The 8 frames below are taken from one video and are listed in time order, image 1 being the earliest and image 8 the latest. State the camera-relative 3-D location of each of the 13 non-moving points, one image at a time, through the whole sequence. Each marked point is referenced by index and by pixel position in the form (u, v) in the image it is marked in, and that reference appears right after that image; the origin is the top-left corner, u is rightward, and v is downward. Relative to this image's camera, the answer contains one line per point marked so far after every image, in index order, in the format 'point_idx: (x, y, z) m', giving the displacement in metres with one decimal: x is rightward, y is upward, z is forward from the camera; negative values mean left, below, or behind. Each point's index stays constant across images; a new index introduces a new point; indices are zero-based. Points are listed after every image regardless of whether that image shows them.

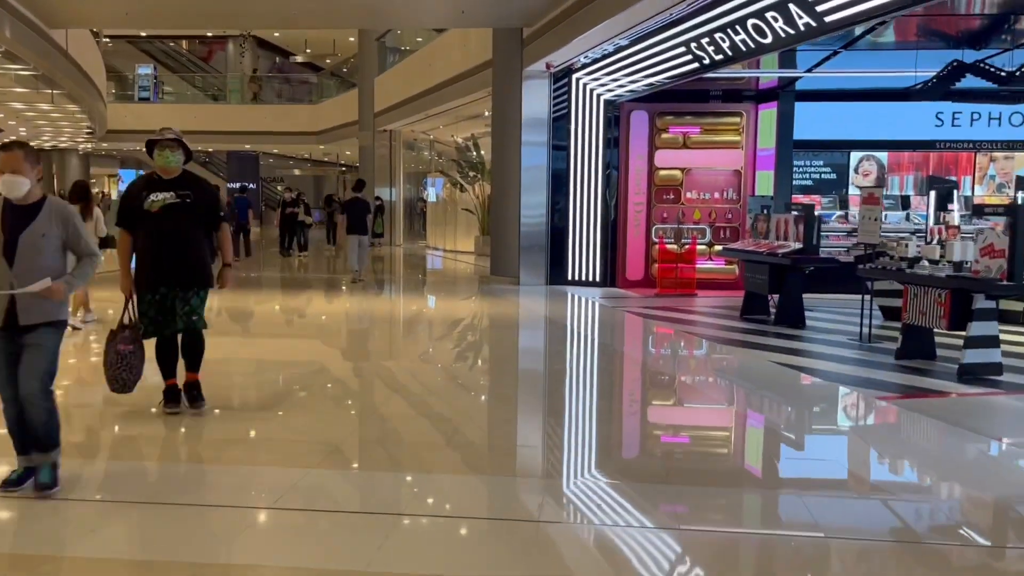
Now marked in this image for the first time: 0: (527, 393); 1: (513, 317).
0: (+0.1, -0.7, +5.9) m
1: (0.0, -0.3, +8.3) m
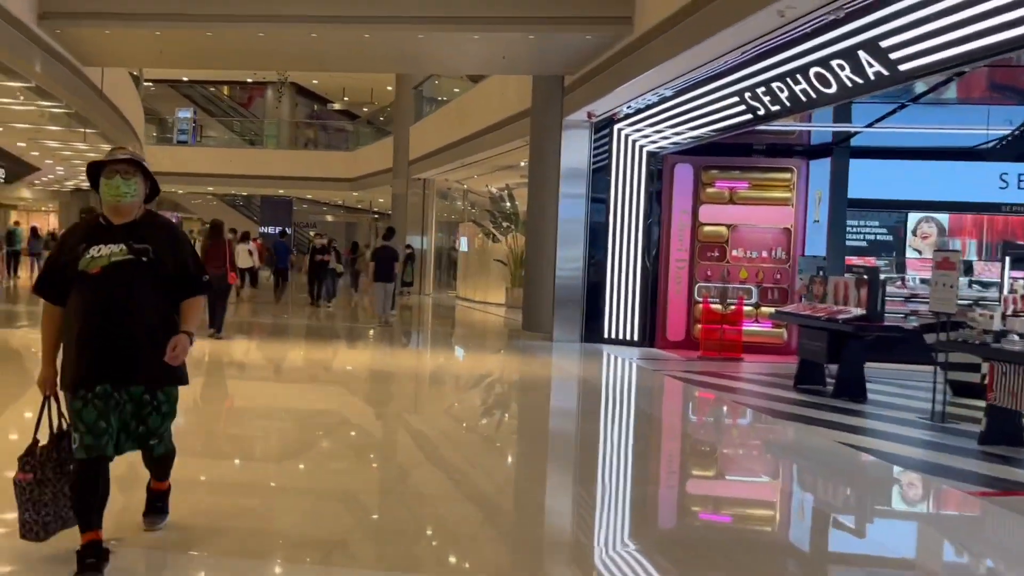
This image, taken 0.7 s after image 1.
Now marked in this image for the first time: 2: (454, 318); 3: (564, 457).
0: (+0.3, -1.1, +5.4) m
1: (+0.3, -0.8, +7.8) m
2: (-1.0, -0.5, +13.8) m
3: (+0.3, -1.1, +5.4) m
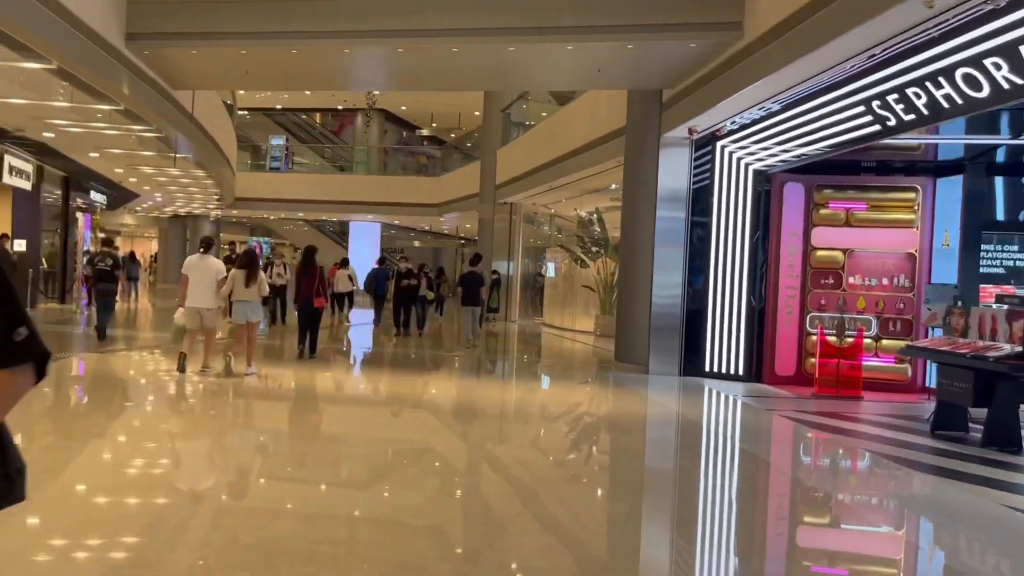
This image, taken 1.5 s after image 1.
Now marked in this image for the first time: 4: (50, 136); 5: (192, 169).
0: (+0.9, -1.2, +4.8) m
1: (+1.1, -1.0, +7.2) m
2: (+0.4, -0.9, +13.3) m
3: (+0.9, -1.2, +4.8) m
4: (-5.2, +1.7, +9.6) m
5: (-4.8, +1.8, +12.7) m
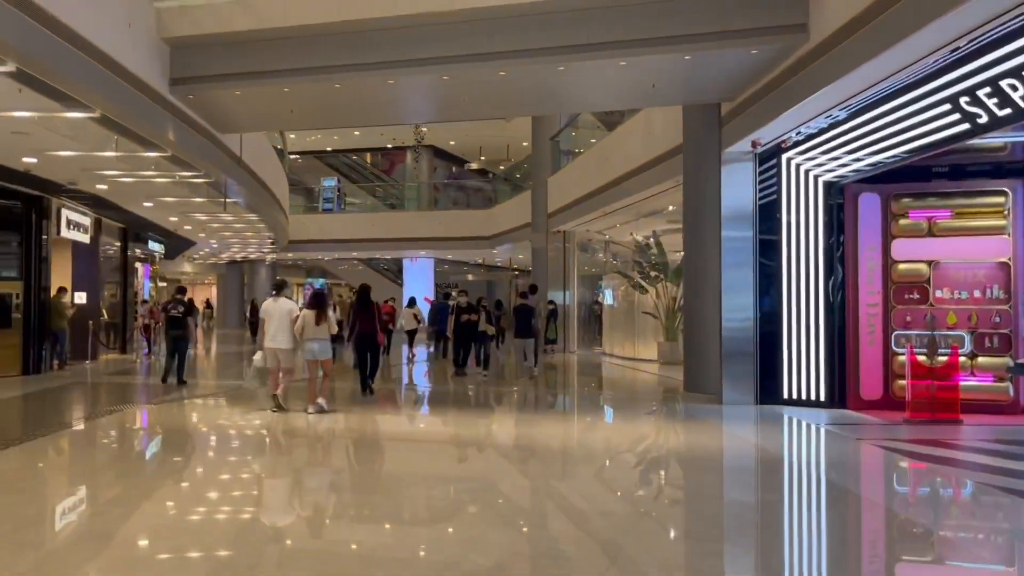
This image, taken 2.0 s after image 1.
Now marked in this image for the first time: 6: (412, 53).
0: (+1.3, -1.4, +4.3) m
1: (+1.6, -1.2, +6.8) m
2: (+1.4, -1.4, +12.9) m
3: (+1.3, -1.3, +4.3) m
4: (-4.6, +1.1, +9.6) m
5: (-4.0, +1.1, +12.7) m
6: (-0.8, +1.8, +6.4) m
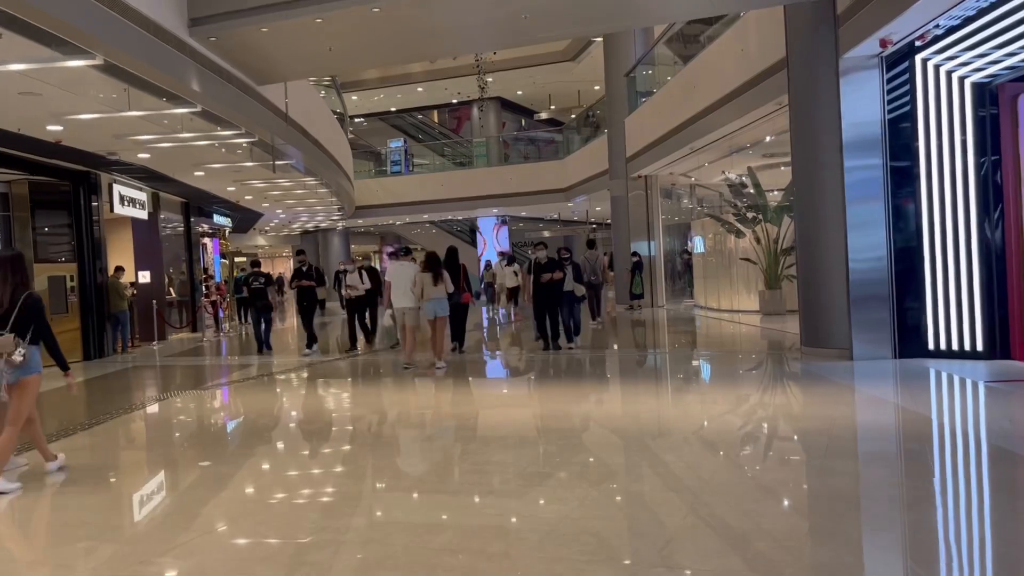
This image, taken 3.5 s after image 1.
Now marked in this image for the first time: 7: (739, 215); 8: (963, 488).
0: (+1.7, -1.1, +3.2) m
1: (+2.3, -0.8, +5.6) m
2: (+2.6, -0.6, +11.7) m
3: (+1.7, -1.1, +3.2) m
4: (-3.9, +1.4, +8.9) m
5: (-3.0, +1.6, +12.0) m
6: (-0.3, +2.1, +5.3) m
7: (+3.2, +1.0, +11.7) m
8: (+2.1, -1.0, +3.8) m
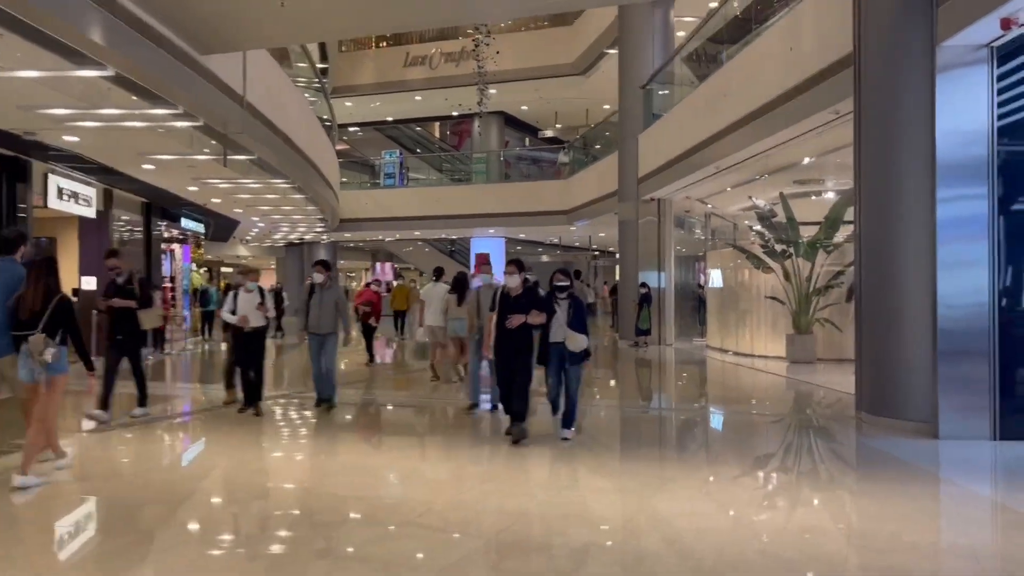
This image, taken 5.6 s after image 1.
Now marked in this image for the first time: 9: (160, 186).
0: (+1.6, -1.3, +1.8) m
1: (+2.2, -1.1, +4.1) m
2: (+2.4, -1.1, +10.3) m
3: (+1.6, -1.2, +1.8) m
4: (-3.9, +1.3, +7.5) m
5: (-3.0, +1.3, +10.6) m
6: (-0.3, +1.9, +3.9) m
7: (+3.1, +0.5, +10.3) m
8: (+1.9, -1.2, +2.4) m
9: (-4.6, +1.3, +11.0) m
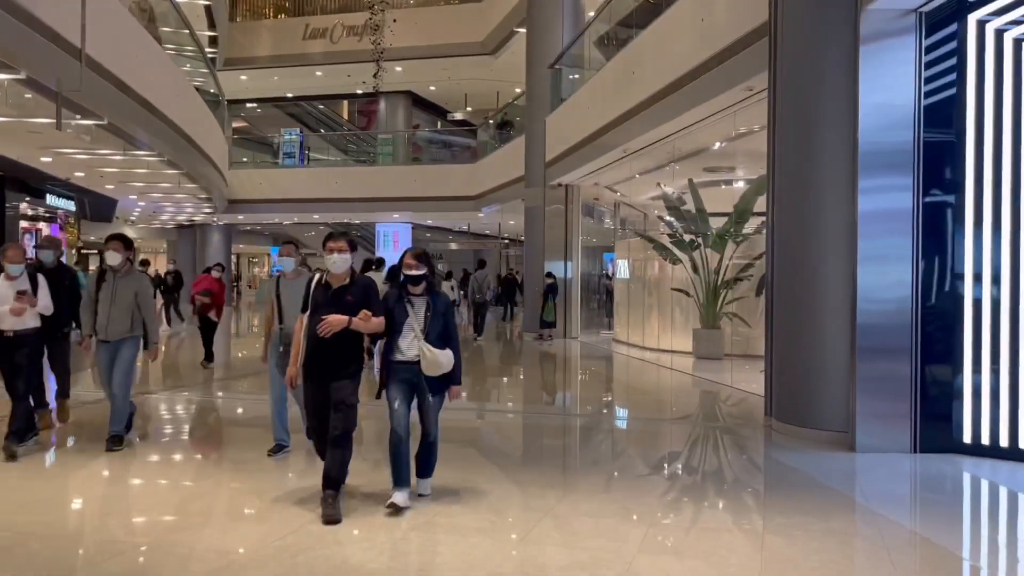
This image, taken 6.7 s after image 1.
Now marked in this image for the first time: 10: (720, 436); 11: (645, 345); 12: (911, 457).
0: (+1.2, -1.3, +1.2) m
1: (+1.5, -1.1, +3.6) m
2: (+1.2, -1.0, +9.7) m
3: (+1.2, -1.3, +1.2) m
4: (-4.8, +1.5, +6.3) m
5: (-4.2, +1.5, +9.5) m
6: (-0.8, +2.0, +3.1) m
7: (+1.9, +0.6, +9.8) m
8: (+1.5, -1.2, +1.8) m
9: (-5.8, +1.5, +9.7) m
10: (+1.5, -1.1, +6.2) m
11: (+1.8, -0.8, +11.4) m
12: (+2.1, -0.9, +4.4) m
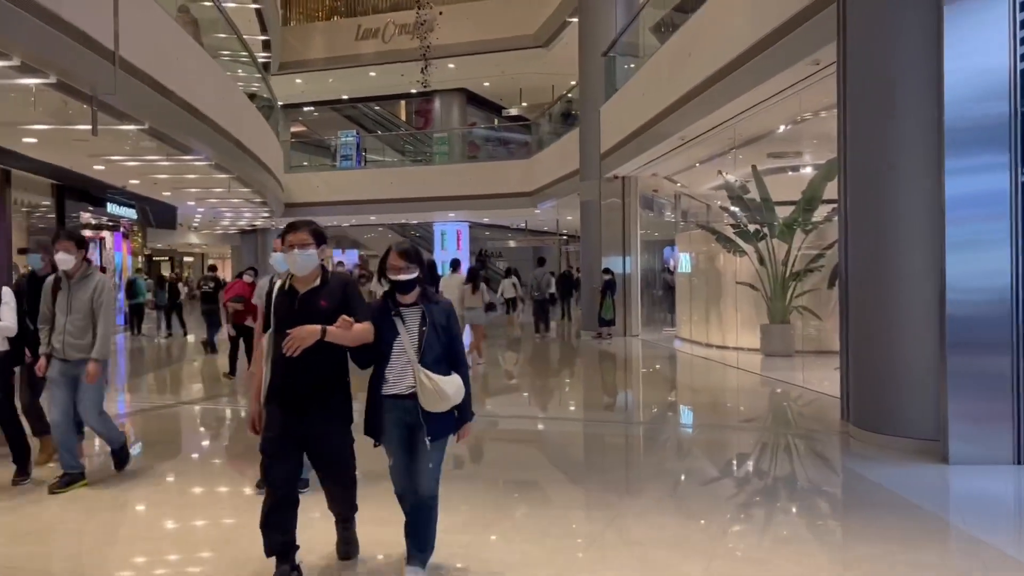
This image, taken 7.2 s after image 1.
0: (+1.2, -1.2, +0.7) m
1: (+1.7, -1.0, +3.1) m
2: (+1.8, -0.9, +9.3) m
3: (+1.2, -1.2, +0.7) m
4: (-4.4, +1.4, +6.3) m
5: (-3.6, +1.4, +9.4) m
6: (-0.8, +1.9, +2.8) m
7: (+2.5, +0.6, +9.3) m
8: (+1.5, -1.2, +1.3) m
9: (-5.2, +1.4, +9.8) m
10: (+1.9, -1.0, +5.7) m
11: (+2.6, -0.7, +10.9) m
12: (+2.3, -0.8, +3.9) m
